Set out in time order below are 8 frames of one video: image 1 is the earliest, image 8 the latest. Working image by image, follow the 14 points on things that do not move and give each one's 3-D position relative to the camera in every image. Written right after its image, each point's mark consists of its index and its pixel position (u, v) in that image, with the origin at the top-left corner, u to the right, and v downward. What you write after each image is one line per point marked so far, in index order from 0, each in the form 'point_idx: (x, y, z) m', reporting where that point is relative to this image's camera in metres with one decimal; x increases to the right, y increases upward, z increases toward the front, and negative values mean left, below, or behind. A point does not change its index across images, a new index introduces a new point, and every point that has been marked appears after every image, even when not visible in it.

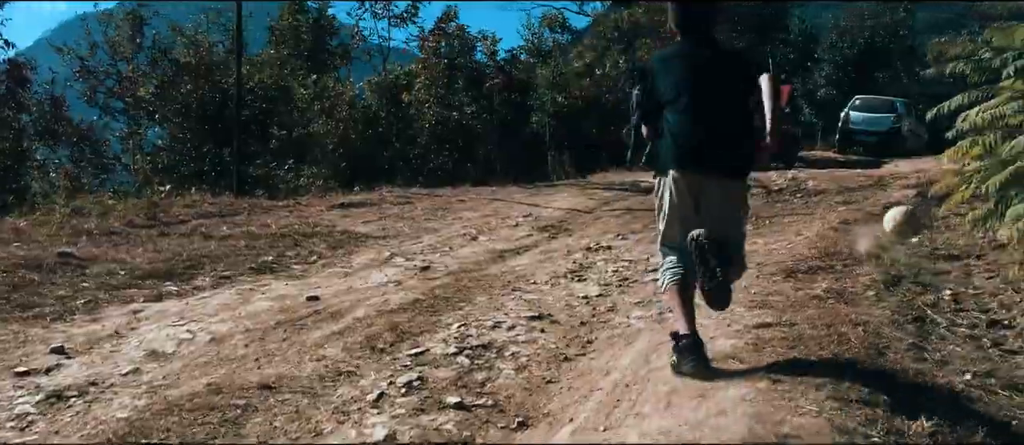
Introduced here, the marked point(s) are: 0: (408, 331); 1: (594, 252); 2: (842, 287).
0: (-0.5, -0.5, +4.4) m
1: (+0.7, -0.2, +7.2) m
2: (+1.8, -0.4, +4.9) m
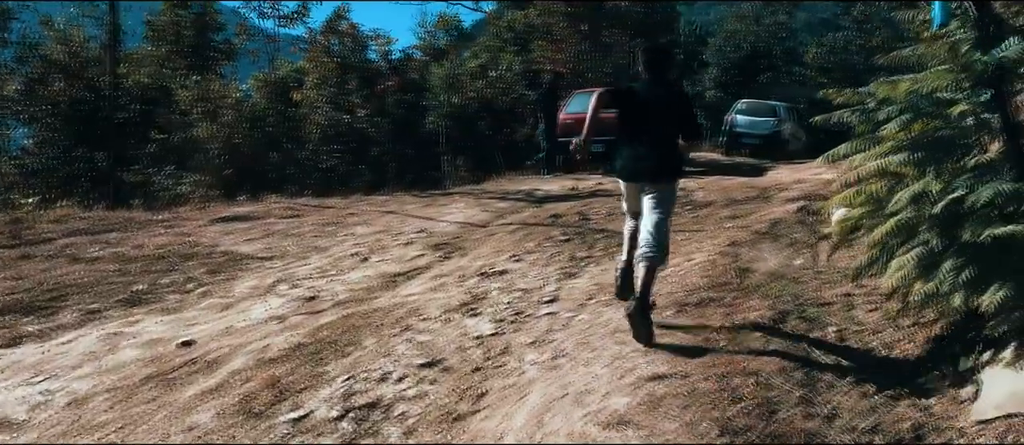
0: (-1.1, -0.8, +4.2) m
1: (-0.2, -0.4, +7.0) m
2: (+1.2, -0.6, +4.9) m
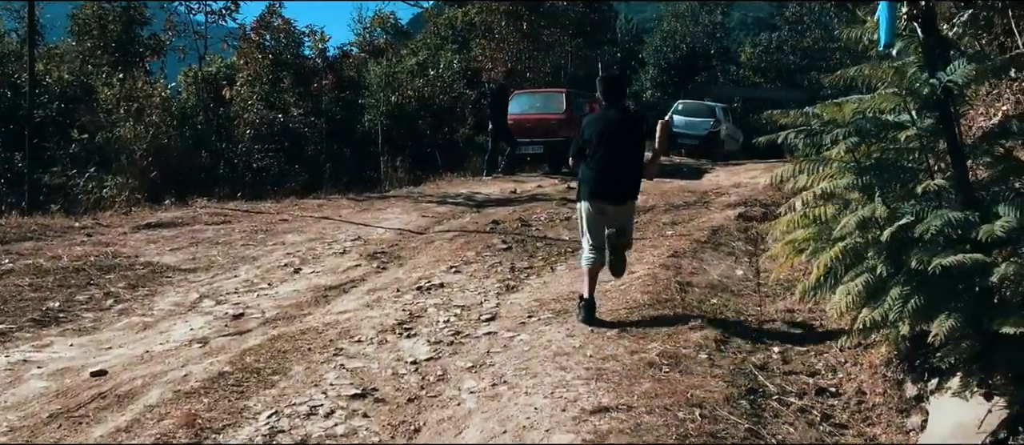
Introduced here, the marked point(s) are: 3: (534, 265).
0: (-1.3, -0.9, +3.9) m
1: (-0.7, -0.5, +6.8) m
2: (+0.9, -0.7, +4.8) m
3: (+0.2, -0.4, +8.0) m
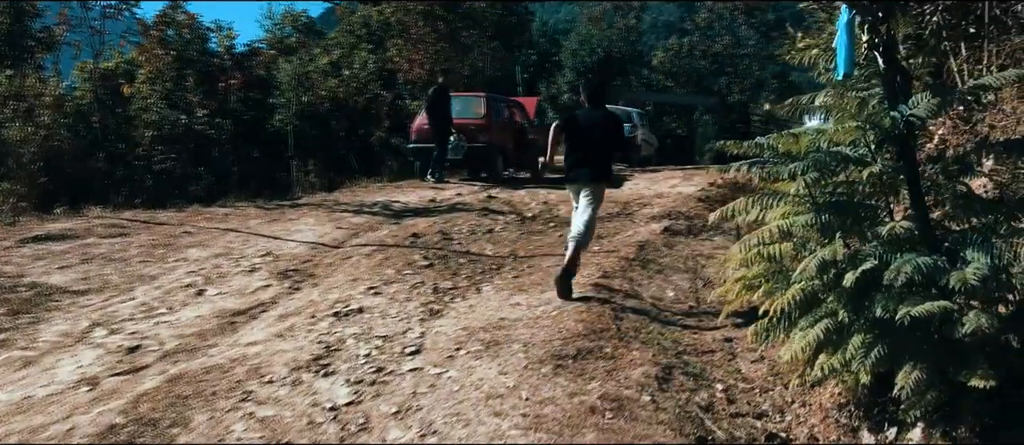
0: (-1.6, -1.0, +3.4) m
1: (-1.2, -0.7, +6.3) m
2: (+0.5, -0.8, +4.5) m
3: (-0.5, -0.5, +7.6) m
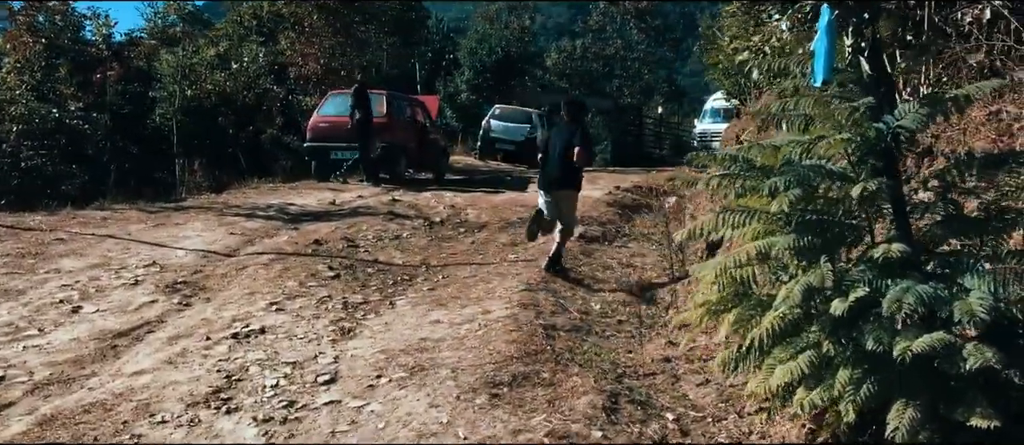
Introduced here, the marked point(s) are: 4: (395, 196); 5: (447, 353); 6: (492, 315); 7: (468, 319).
0: (-1.7, -1.1, +2.7) m
1: (-1.7, -0.8, +5.7) m
2: (+0.2, -0.9, +4.0) m
3: (-1.1, -0.6, +7.1) m
4: (-1.8, +0.4, +13.5) m
5: (-0.4, -0.8, +5.3) m
6: (-0.1, -0.6, +6.0) m
7: (-0.3, -0.7, +6.0) m
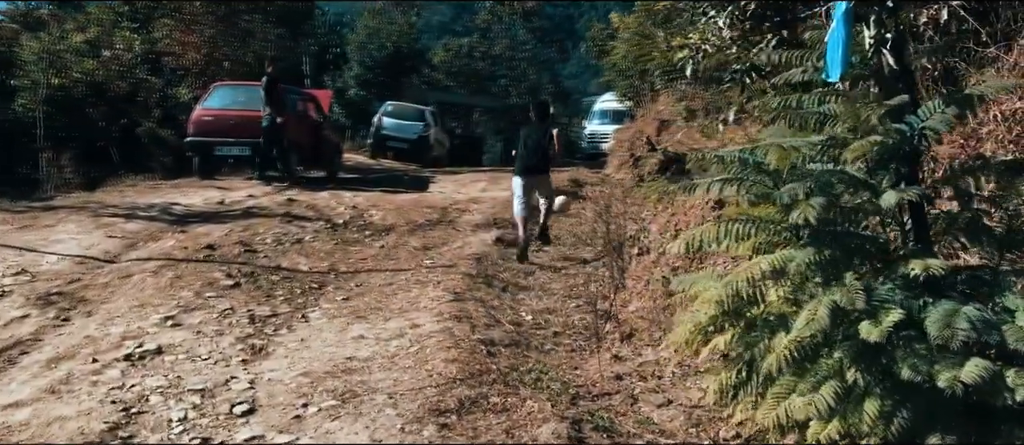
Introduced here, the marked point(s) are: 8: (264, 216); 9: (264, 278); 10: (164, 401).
0: (-1.7, -1.1, +2.0) m
1: (-2.1, -0.8, +4.9) m
2: (+0.1, -1.0, +3.6) m
3: (-1.7, -0.6, +6.4) m
4: (-3.2, +0.4, +12.7) m
5: (-0.7, -0.8, +4.7) m
6: (-0.5, -0.7, +5.5) m
7: (-0.7, -0.7, +5.5) m
8: (-3.0, +0.1, +10.7) m
9: (-2.1, -0.5, +7.5) m
10: (-1.7, -0.9, +4.3) m
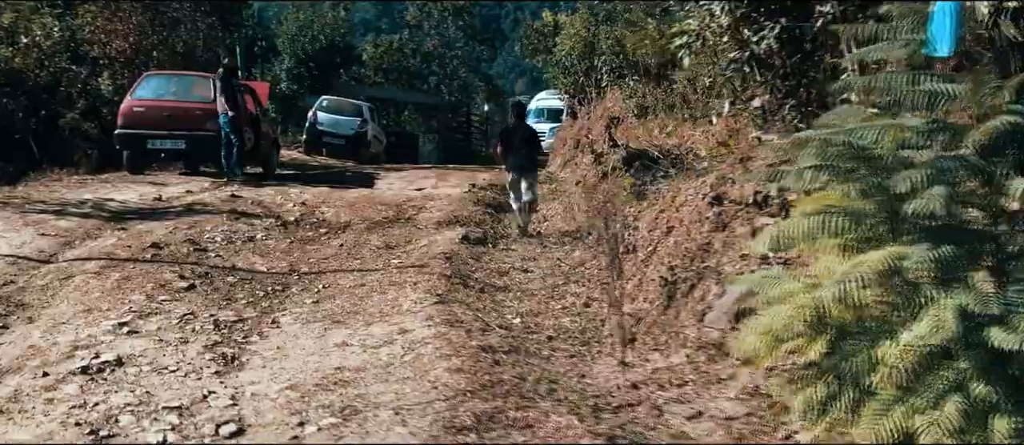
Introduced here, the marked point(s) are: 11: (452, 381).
0: (-1.4, -1.1, +1.4) m
1: (-2.0, -0.8, +4.4) m
2: (+0.2, -0.9, +3.2) m
3: (-1.8, -0.6, +5.8) m
4: (-3.8, +0.4, +11.9) m
5: (-0.7, -0.8, +4.3) m
6: (-0.6, -0.6, +5.0) m
7: (-0.7, -0.7, +5.0) m
8: (-3.4, +0.1, +10.1) m
9: (-2.3, -0.4, +6.9) m
10: (-1.6, -0.8, +3.7) m
11: (-0.3, -0.8, +4.2) m
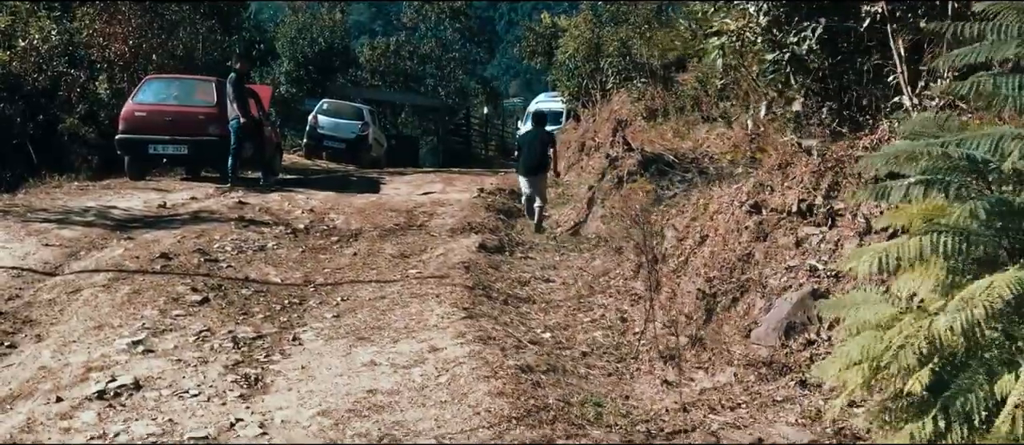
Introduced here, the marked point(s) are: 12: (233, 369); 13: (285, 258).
0: (-1.2, -1.2, +1.2) m
1: (-1.8, -0.8, +4.1) m
2: (+0.4, -1.0, +2.9) m
3: (-1.6, -0.7, +5.6) m
4: (-3.6, +0.3, +11.7) m
5: (-0.4, -0.9, +4.0) m
6: (-0.3, -0.7, +4.8) m
7: (-0.5, -0.7, +4.7) m
8: (-3.3, 0.0, +9.8) m
9: (-2.1, -0.5, +6.7) m
10: (-1.4, -0.9, +3.5) m
11: (-0.1, -0.8, +4.0) m
12: (-1.4, -0.8, +4.7) m
13: (-2.1, -0.3, +8.2) m
